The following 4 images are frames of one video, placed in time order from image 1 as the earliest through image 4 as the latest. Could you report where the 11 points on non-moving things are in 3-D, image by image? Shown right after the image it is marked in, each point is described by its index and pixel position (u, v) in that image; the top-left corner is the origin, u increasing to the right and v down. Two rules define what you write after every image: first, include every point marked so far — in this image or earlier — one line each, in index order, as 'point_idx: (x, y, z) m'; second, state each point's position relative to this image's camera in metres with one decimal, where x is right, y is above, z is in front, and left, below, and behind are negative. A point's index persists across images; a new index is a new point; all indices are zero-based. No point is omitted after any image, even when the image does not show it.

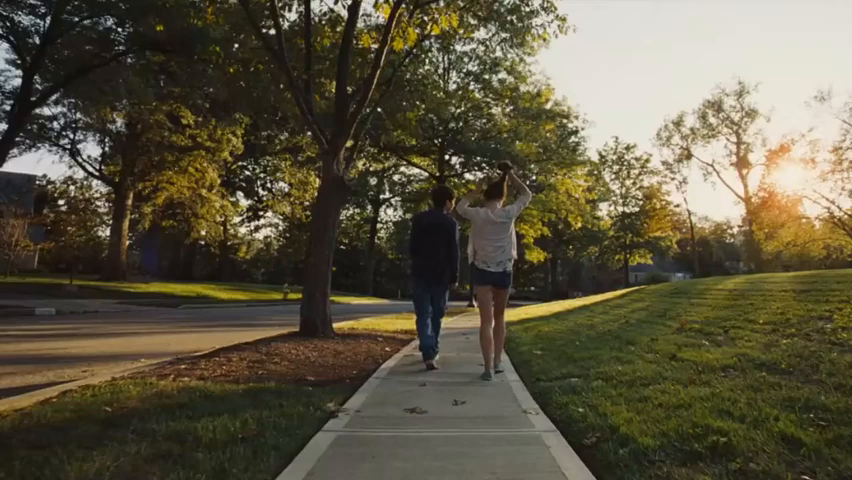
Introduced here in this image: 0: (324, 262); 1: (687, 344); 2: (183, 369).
0: (-1.4, -0.3, +10.0) m
1: (+2.5, -1.0, +7.1) m
2: (-2.0, -1.1, +6.3) m
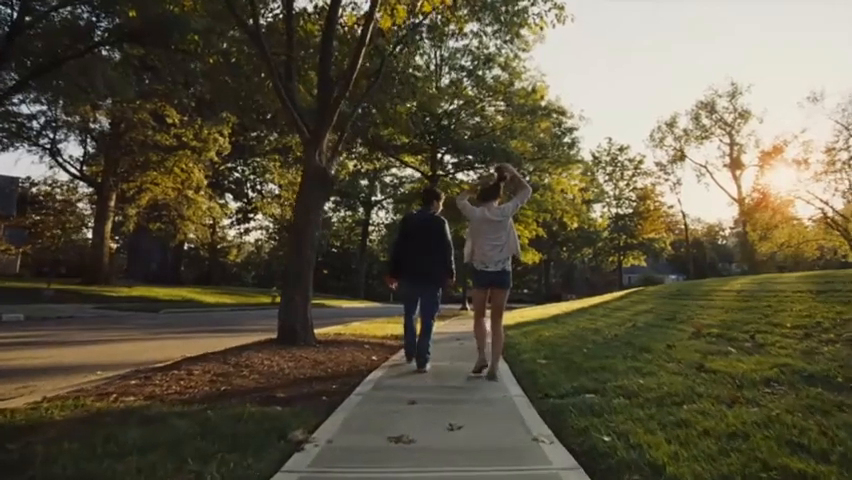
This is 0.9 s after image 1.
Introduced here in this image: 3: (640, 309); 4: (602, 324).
0: (-1.5, -0.3, +9.1) m
1: (+2.4, -0.9, +6.3) m
2: (-2.1, -1.0, +5.4) m
3: (+4.1, -1.3, +14.5) m
4: (+2.8, -1.3, +12.0) m
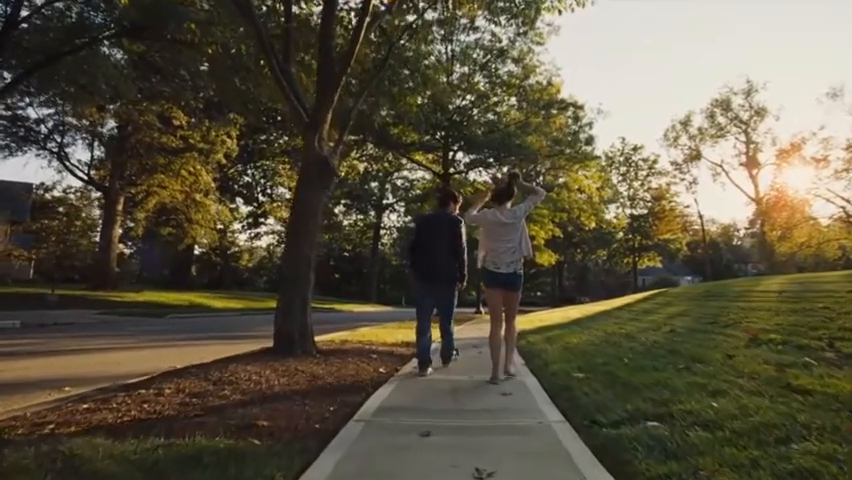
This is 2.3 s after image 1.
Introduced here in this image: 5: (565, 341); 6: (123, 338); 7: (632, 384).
0: (-1.3, -0.2, +8.1) m
1: (+2.5, -0.9, +5.2) m
2: (-2.0, -1.0, +4.4) m
3: (+4.4, -1.3, +13.4) m
4: (+3.0, -1.3, +10.9) m
5: (+1.8, -1.3, +10.0) m
6: (-6.2, -2.0, +15.5) m
7: (+1.4, -1.0, +5.3) m
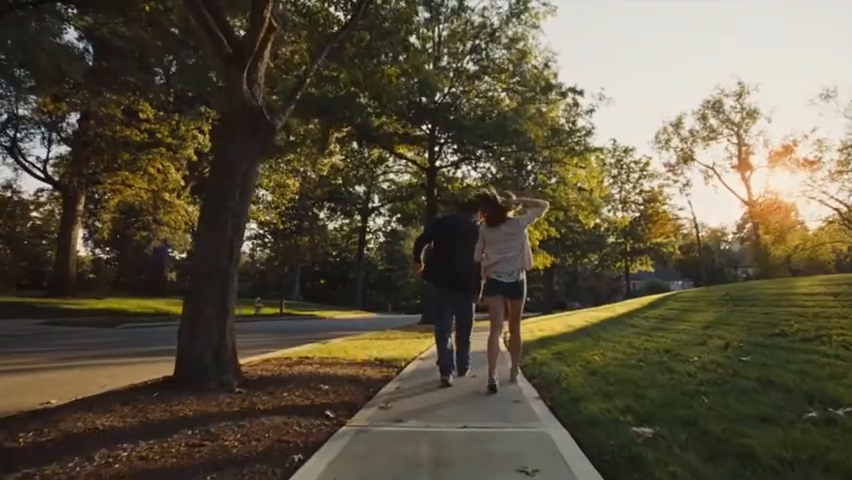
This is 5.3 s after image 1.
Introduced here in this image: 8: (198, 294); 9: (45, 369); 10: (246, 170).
0: (-1.5, -0.1, +5.7) m
1: (+2.3, -0.7, +2.9) m
2: (-2.2, -0.8, +2.0) m
3: (+4.1, -1.2, +11.1) m
4: (+2.8, -1.2, +8.6) m
5: (+1.6, -1.2, +7.6) m
6: (-6.5, -1.9, +13.0) m
7: (+1.3, -0.8, +2.9) m
8: (-1.7, -0.4, +5.7) m
9: (-5.2, -1.7, +10.3) m
10: (-1.4, +0.5, +5.9) m
